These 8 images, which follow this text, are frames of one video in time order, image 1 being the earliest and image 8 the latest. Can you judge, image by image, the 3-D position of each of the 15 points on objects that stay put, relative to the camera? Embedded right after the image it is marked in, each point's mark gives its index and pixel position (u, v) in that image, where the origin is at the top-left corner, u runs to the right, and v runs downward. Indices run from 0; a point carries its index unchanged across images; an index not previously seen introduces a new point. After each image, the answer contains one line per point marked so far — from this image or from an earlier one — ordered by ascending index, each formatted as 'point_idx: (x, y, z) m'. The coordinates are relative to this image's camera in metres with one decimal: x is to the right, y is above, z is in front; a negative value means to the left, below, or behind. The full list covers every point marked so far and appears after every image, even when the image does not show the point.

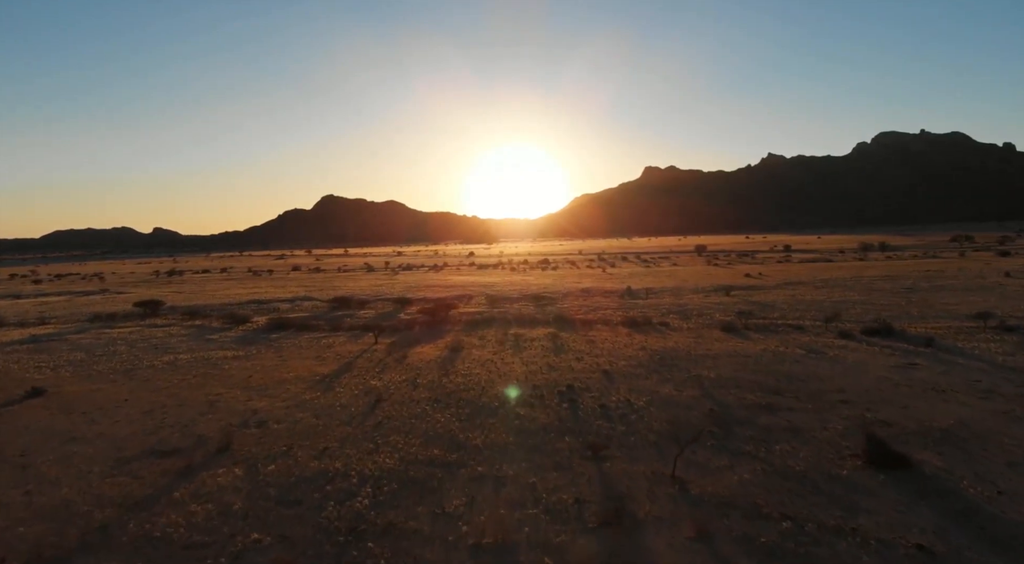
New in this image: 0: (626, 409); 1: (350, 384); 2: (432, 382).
0: (+2.7, -3.0, +14.2) m
1: (-4.9, -3.1, +18.0) m
2: (-2.3, -2.9, +17.3) m
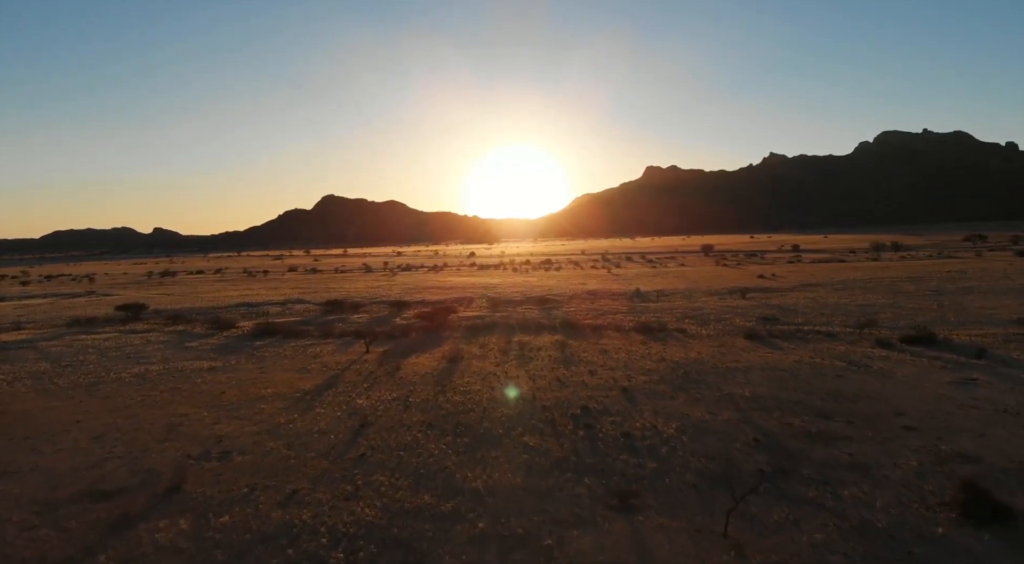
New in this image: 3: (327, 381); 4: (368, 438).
0: (+2.8, -3.1, +12.0) m
1: (-4.7, -3.2, +15.8) m
2: (-2.2, -3.0, +15.1) m
3: (-5.7, -3.1, +18.5) m
4: (-3.1, -3.3, +12.8) m
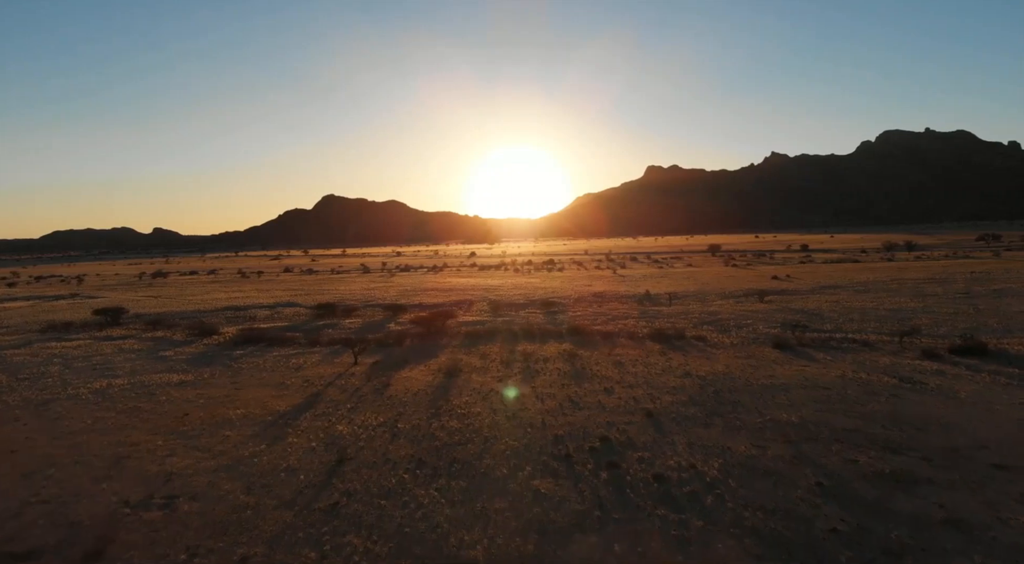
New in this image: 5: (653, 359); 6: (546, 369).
0: (+3.0, -3.3, +9.8) m
1: (-4.6, -3.4, +13.6) m
2: (-2.0, -3.2, +12.9) m
3: (-5.6, -3.2, +16.3) m
4: (-3.0, -3.5, +10.6) m
5: (+4.6, -2.5, +19.3) m
6: (+1.0, -2.7, +18.5) m
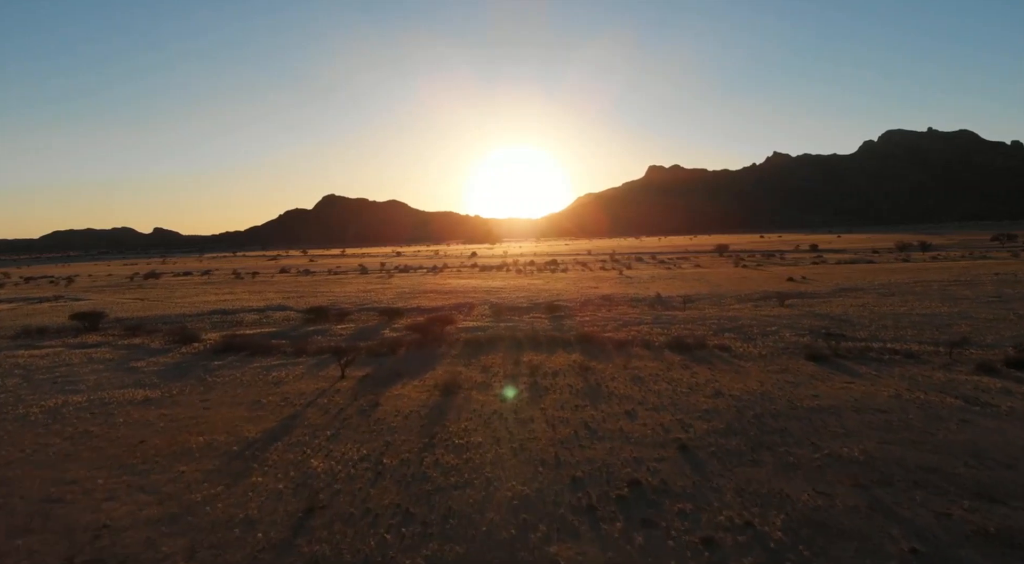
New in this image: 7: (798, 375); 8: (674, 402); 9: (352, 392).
0: (+3.1, -3.4, +7.6) m
1: (-4.5, -3.5, +11.5) m
2: (-1.9, -3.3, +10.8) m
3: (-5.5, -3.4, +14.2) m
4: (-2.8, -3.6, +8.5) m
5: (+4.7, -2.6, +17.2) m
6: (+1.2, -2.8, +16.4) m
7: (+8.1, -2.6, +17.0) m
8: (+3.8, -2.9, +14.2) m
9: (-4.4, -3.1, +16.6) m
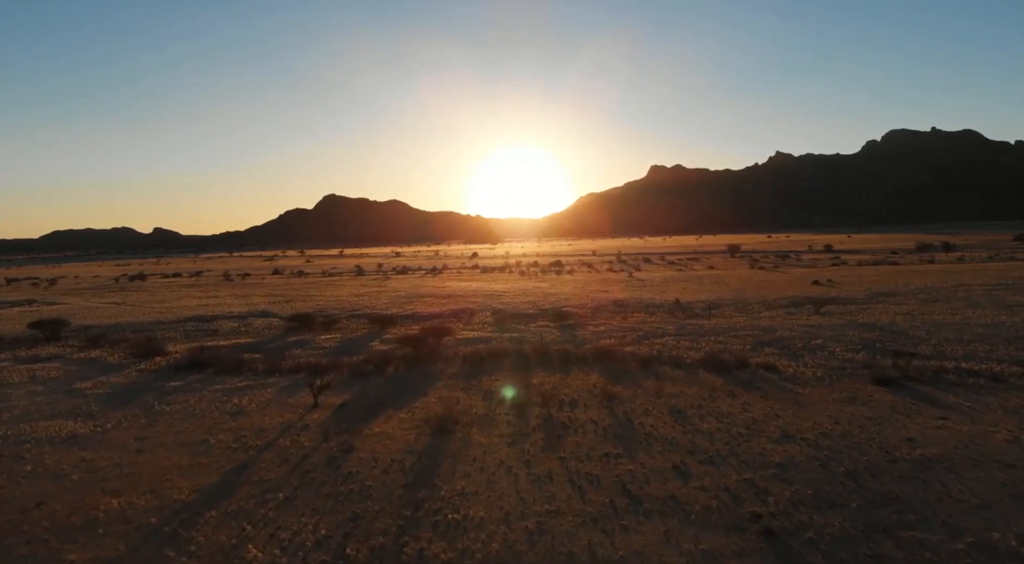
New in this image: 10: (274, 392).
0: (+3.3, -3.7, +4.4) m
1: (-4.2, -3.7, +8.3) m
2: (-1.7, -3.5, +7.6) m
3: (-5.2, -3.6, +11.0) m
4: (-2.6, -3.9, +5.3) m
5: (+4.9, -2.9, +14.0) m
6: (+1.4, -3.1, +13.1) m
7: (+8.3, -2.8, +13.8) m
8: (+4.0, -3.1, +11.0) m
9: (-4.2, -3.3, +13.4) m
10: (-6.9, -3.1, +17.2) m
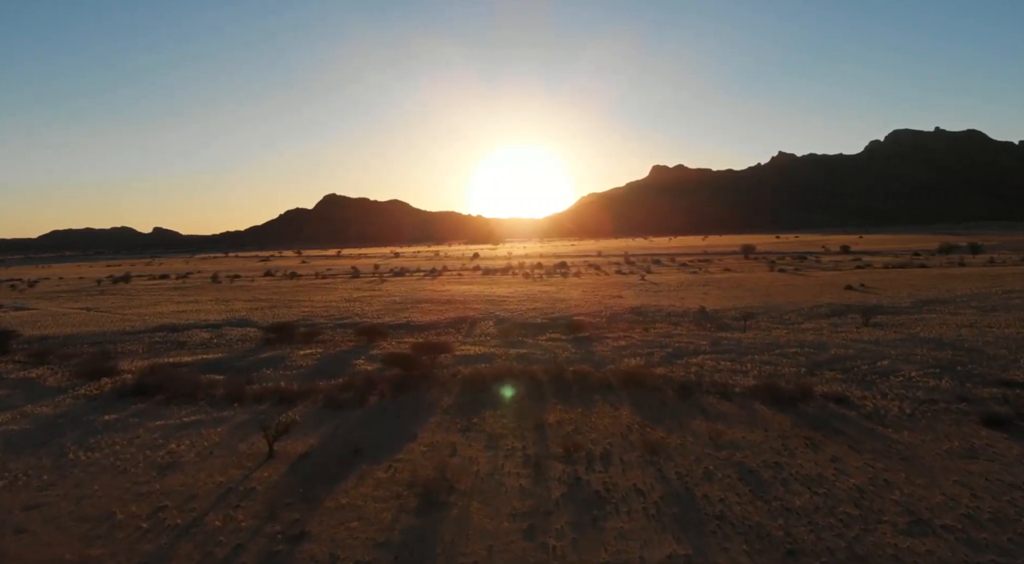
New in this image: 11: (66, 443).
0: (+3.5, -4.0, +1.0) m
1: (-4.0, -4.0, +4.8) m
2: (-1.5, -3.8, +4.1) m
3: (-5.0, -3.9, +7.5) m
4: (-2.4, -4.1, +1.8) m
5: (+5.2, -3.2, +10.5) m
6: (+1.6, -3.3, +9.7) m
7: (+8.6, -3.1, +10.3) m
8: (+4.3, -3.4, +7.5) m
9: (-4.0, -3.6, +10.0) m
10: (-6.6, -3.4, +13.8) m
11: (-10.2, -3.6, +13.8) m
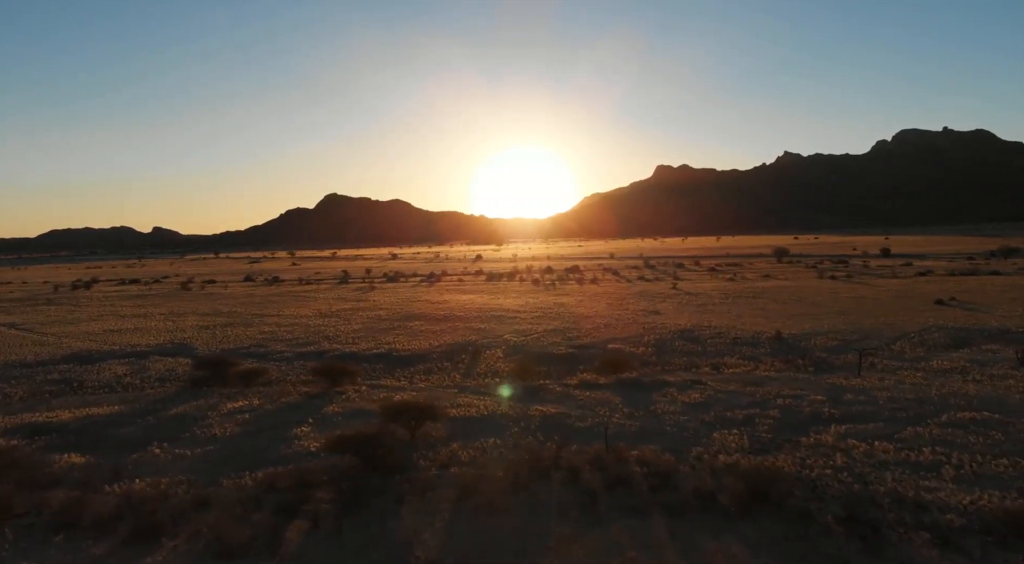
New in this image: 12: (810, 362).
0: (+4.0, -4.6, -6.2) m
1: (-3.5, -4.6, -2.3) m
2: (-1.0, -4.5, -3.0) m
3: (-4.5, -4.5, +0.4) m
4: (-1.9, -4.8, -5.3) m
5: (+5.7, -3.8, +3.4) m
6: (+2.1, -4.0, +2.6) m
7: (+9.1, -3.8, +3.2) m
8: (+4.8, -4.0, +0.4) m
9: (-3.5, -4.2, +2.9) m
10: (-6.1, -4.0, +6.7) m
11: (-9.7, -4.3, +6.7) m
12: (+9.4, -2.5, +19.0) m
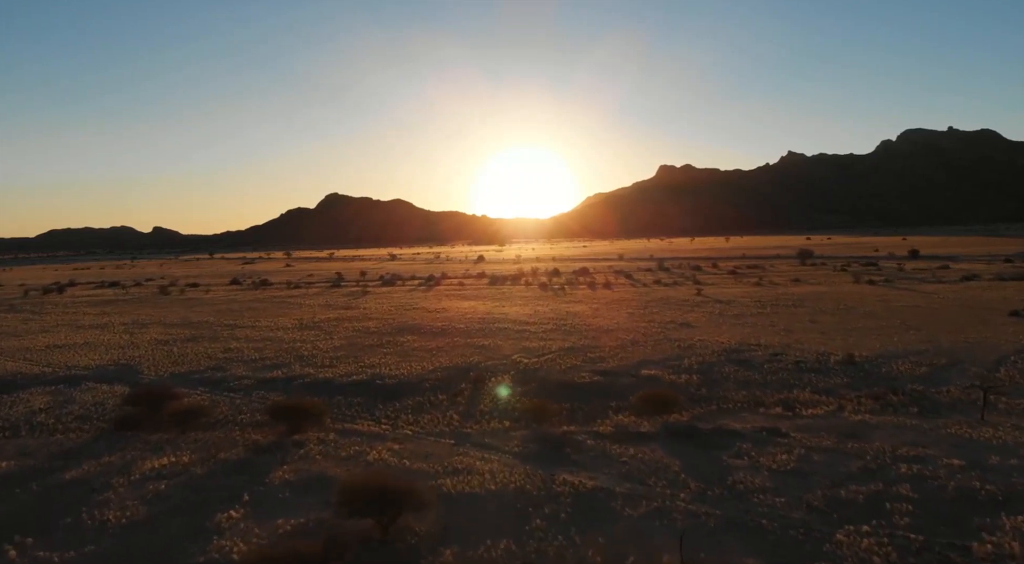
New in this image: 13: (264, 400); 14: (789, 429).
0: (+4.3, -4.9, -10.3) m
1: (-3.3, -5.0, -6.4) m
2: (-0.7, -4.8, -7.2) m
3: (-4.2, -4.8, -3.7) m
4: (-1.7, -5.1, -9.4) m
5: (+6.0, -4.2, -0.8) m
6: (+2.4, -4.3, -1.6) m
7: (+9.4, -4.1, -1.0) m
8: (+5.1, -4.4, -3.8) m
9: (-3.2, -4.5, -1.3) m
10: (-5.8, -4.4, +2.5) m
11: (-9.4, -4.6, +2.6) m
12: (+9.8, -2.8, +14.8) m
13: (-6.8, -3.2, +16.6) m
14: (+5.8, -3.2, +12.9) m
